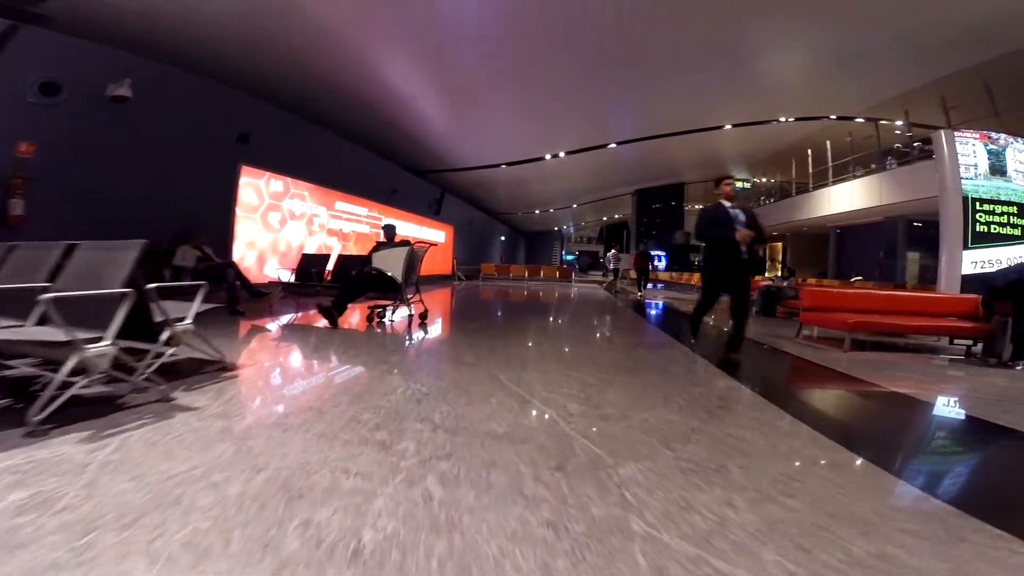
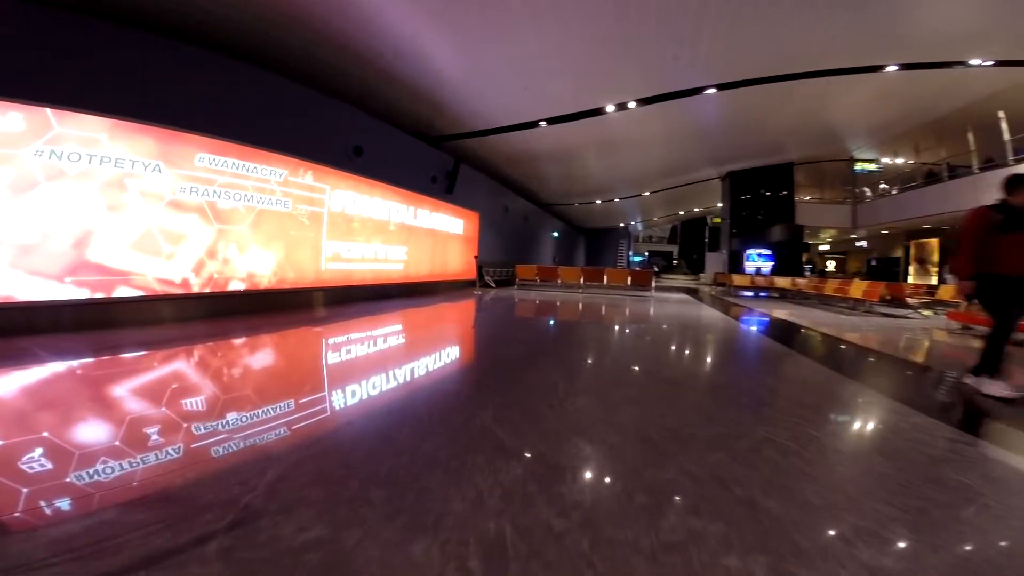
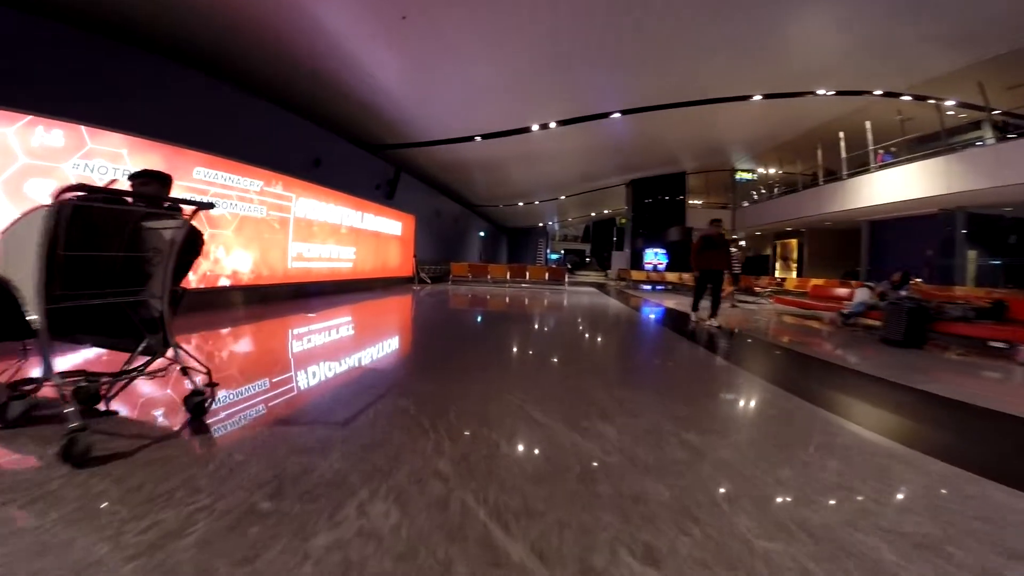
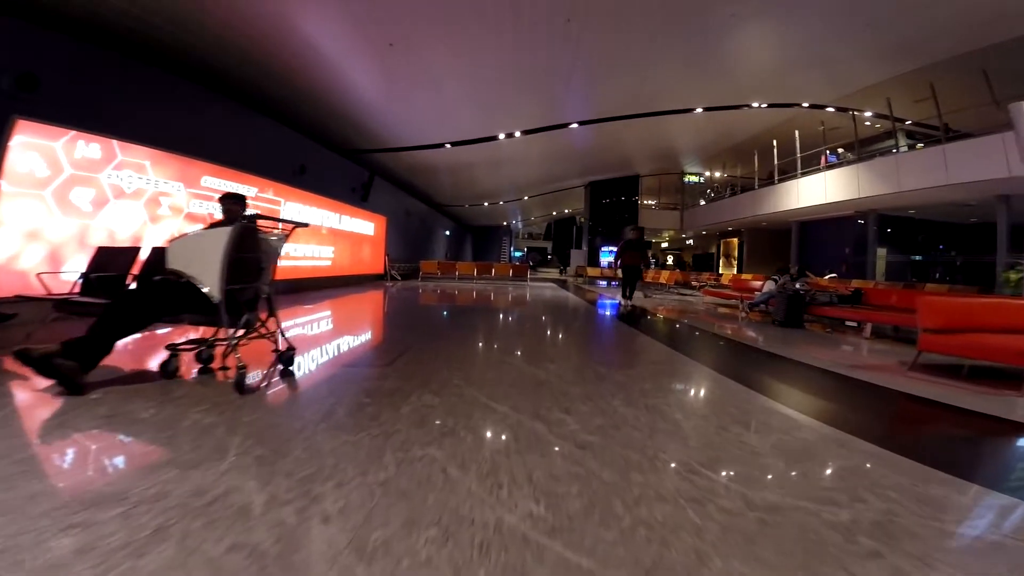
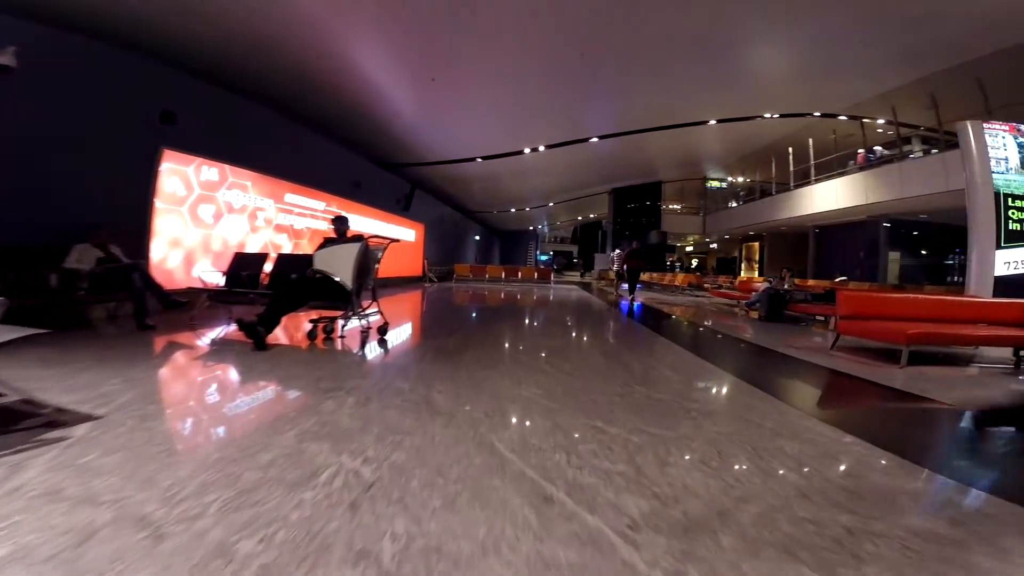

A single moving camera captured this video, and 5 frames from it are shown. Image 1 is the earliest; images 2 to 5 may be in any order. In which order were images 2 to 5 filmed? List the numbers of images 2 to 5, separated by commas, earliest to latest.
5, 4, 3, 2
